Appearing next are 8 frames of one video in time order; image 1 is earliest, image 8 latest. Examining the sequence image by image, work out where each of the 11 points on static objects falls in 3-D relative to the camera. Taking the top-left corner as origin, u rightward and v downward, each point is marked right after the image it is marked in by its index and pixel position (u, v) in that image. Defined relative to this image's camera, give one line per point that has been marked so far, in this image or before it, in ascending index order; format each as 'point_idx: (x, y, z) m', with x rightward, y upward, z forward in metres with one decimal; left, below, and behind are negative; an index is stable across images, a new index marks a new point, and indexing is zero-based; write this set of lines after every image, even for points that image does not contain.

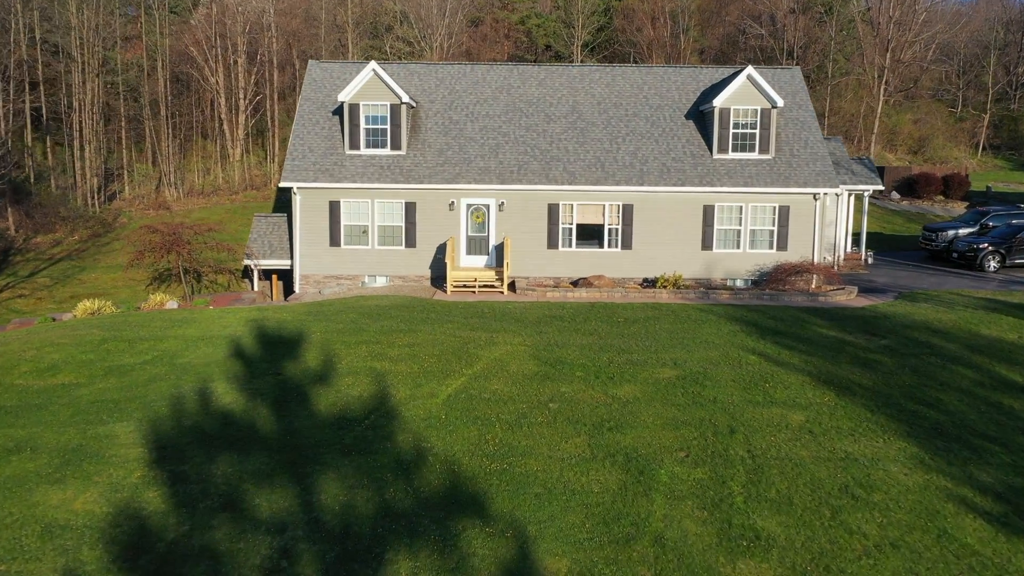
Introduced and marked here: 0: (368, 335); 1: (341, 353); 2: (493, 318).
0: (-2.1, -0.7, +15.5) m
1: (-2.3, -0.9, +14.3) m
2: (-0.3, -0.5, +16.7) m
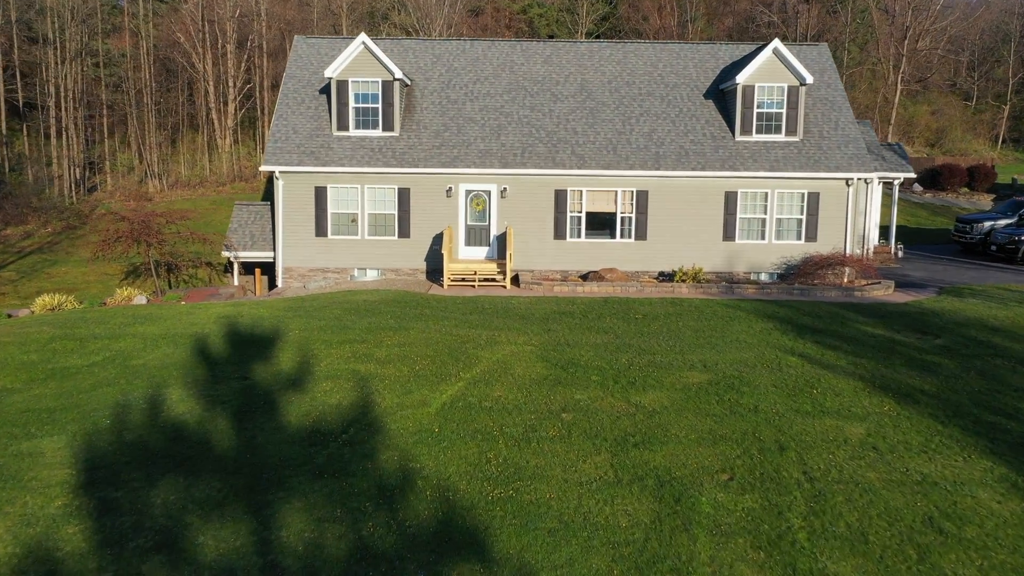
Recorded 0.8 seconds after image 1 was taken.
0: (-2.0, -0.6, +13.7) m
1: (-2.2, -0.8, +12.4) m
2: (-0.2, -0.4, +14.8) m
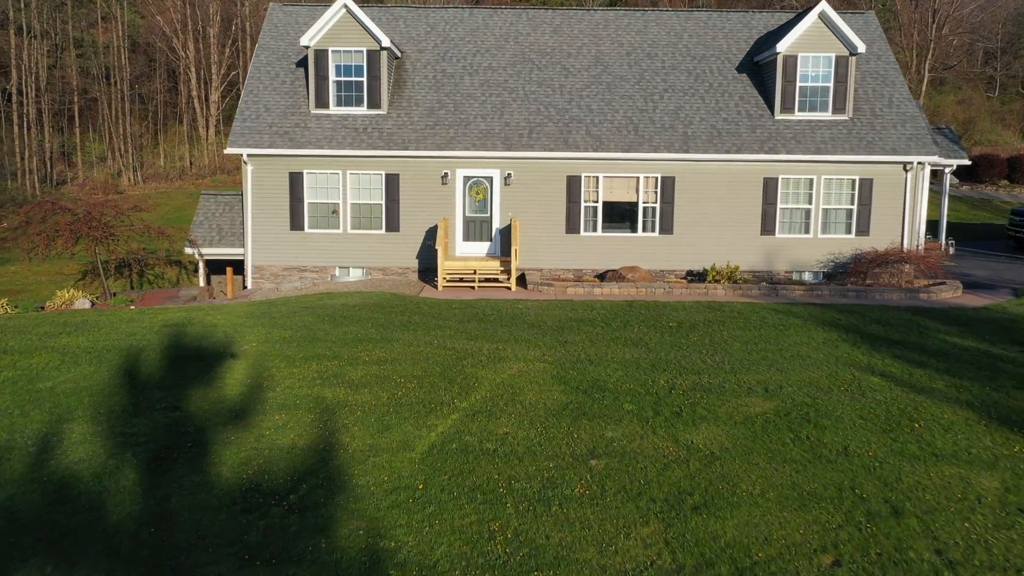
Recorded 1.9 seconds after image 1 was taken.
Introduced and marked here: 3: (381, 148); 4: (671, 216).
0: (-1.9, -0.6, +11.1) m
1: (-2.1, -0.8, +9.8) m
2: (-0.2, -0.4, +12.2) m
3: (-2.0, +2.1, +16.4) m
4: (+2.5, +1.1, +16.7) m
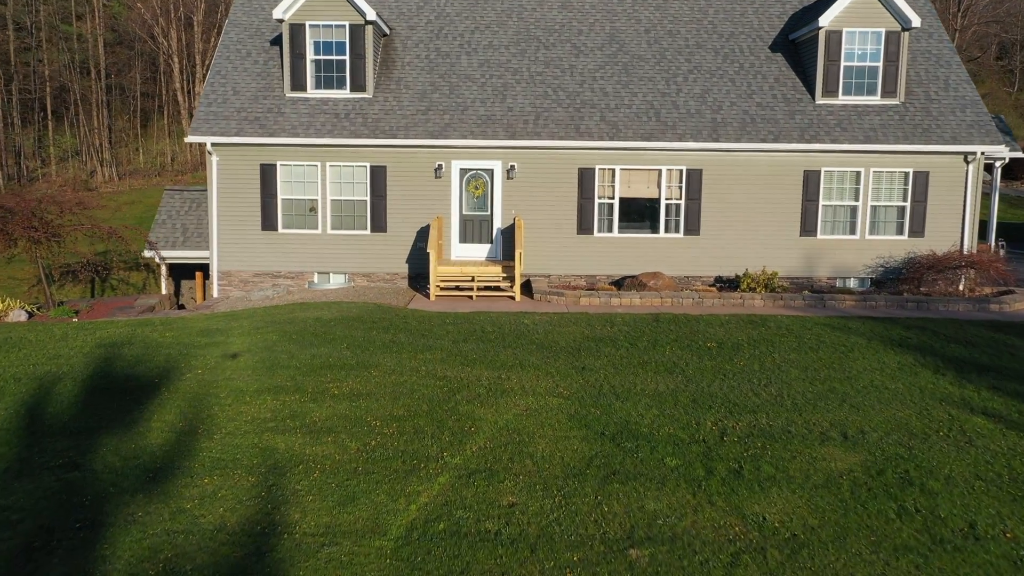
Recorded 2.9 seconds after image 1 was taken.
0: (-1.9, -0.7, +9.0) m
1: (-2.1, -0.9, +7.7) m
2: (-0.1, -0.5, +10.1) m
3: (-2.0, +2.0, +14.3) m
4: (+2.5, +1.0, +14.6) m
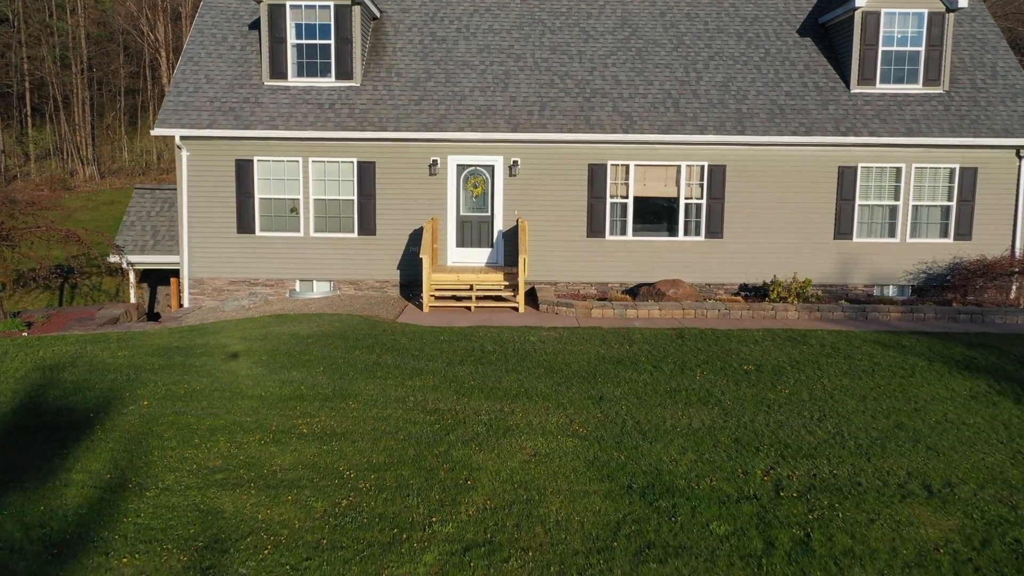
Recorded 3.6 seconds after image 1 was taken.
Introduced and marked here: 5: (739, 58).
0: (-1.9, -0.8, +7.5) m
1: (-2.1, -1.0, +6.3) m
2: (-0.1, -0.6, +8.7) m
3: (-1.9, +1.9, +12.9) m
4: (+2.5, +0.9, +13.1) m
5: (+3.0, +3.0, +14.0) m
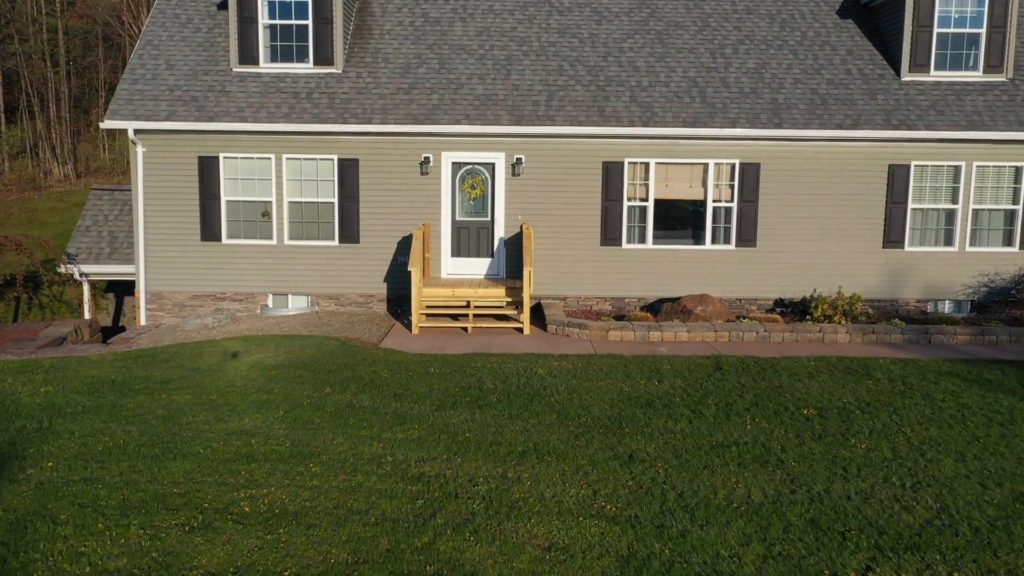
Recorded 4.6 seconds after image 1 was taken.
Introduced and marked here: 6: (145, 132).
0: (-1.8, -1.0, +5.9) m
1: (-2.0, -1.2, +4.6) m
2: (-0.1, -0.8, +7.0) m
3: (-1.9, +1.8, +11.2) m
4: (+2.6, +0.7, +11.5) m
5: (+3.0, +2.8, +12.4) m
6: (-3.9, +1.7, +11.4) m
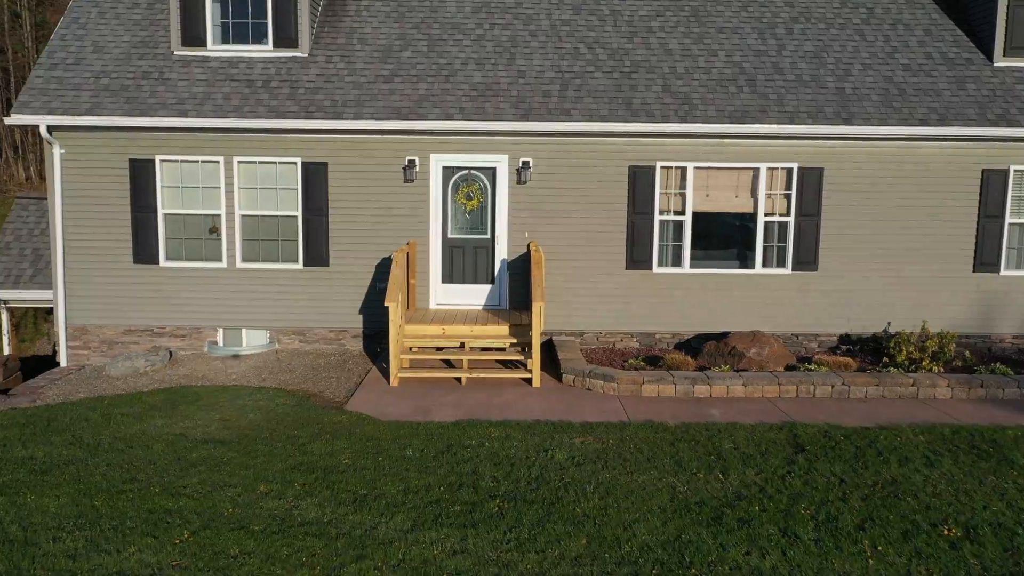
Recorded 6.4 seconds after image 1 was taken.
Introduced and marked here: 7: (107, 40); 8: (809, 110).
0: (-1.8, -1.3, +3.7) m
1: (-2.0, -1.5, +2.4) m
2: (0.0, -1.1, +4.8) m
3: (-1.8, +1.5, +9.0) m
4: (+2.6, +0.4, +9.3) m
5: (+3.0, +2.5, +10.2) m
6: (-3.8, +1.4, +9.2) m
7: (-3.7, +2.3, +9.8) m
8: (+2.5, +1.5, +9.1) m
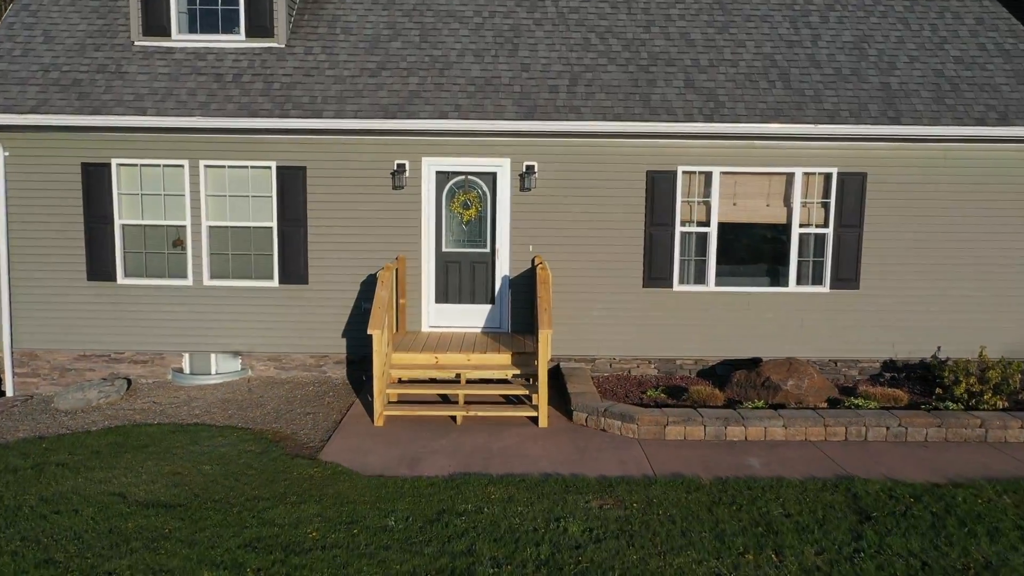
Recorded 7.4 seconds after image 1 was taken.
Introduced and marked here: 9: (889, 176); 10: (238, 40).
0: (-1.8, -1.4, +2.6) m
1: (-2.0, -1.6, +1.4) m
2: (0.0, -1.2, +3.8) m
3: (-1.8, +1.3, +8.0) m
4: (+2.6, +0.3, +8.2) m
5: (+3.1, +2.4, +9.1) m
6: (-3.8, +1.2, +8.1) m
7: (-3.7, +2.1, +8.7) m
8: (+2.5, +1.3, +8.0) m
9: (+2.9, +0.9, +8.2) m
10: (-2.2, +2.0, +8.7) m
